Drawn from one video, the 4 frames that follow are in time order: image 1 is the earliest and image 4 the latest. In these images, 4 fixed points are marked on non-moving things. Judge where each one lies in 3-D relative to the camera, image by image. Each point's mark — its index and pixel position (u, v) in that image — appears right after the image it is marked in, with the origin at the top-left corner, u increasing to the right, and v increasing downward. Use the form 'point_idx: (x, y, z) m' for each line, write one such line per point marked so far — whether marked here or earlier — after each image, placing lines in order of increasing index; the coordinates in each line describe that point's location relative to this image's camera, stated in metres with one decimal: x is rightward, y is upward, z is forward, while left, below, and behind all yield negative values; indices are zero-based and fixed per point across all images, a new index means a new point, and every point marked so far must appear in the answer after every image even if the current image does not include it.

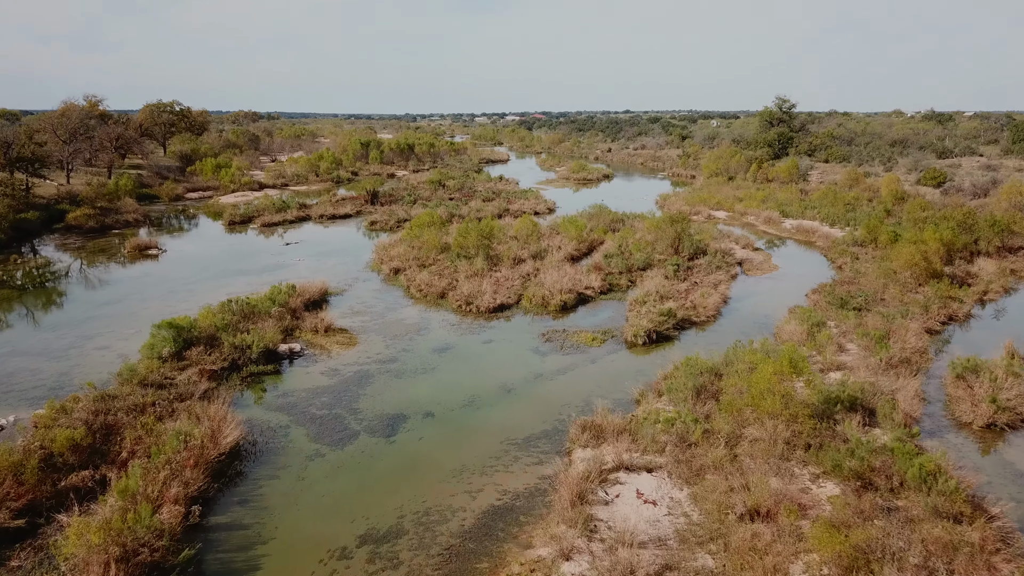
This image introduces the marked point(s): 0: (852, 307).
0: (+7.4, -0.4, +17.7) m
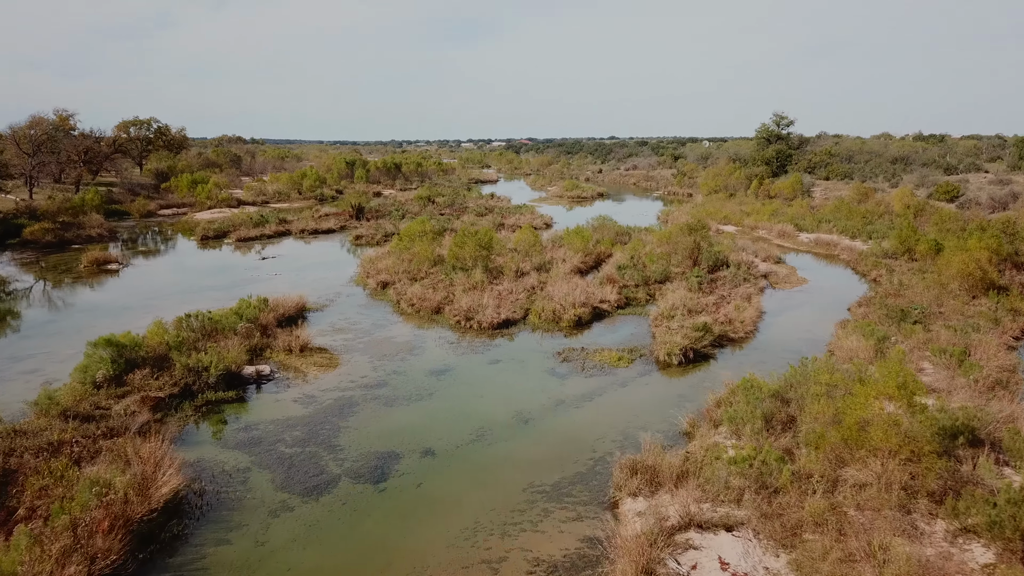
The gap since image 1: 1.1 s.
0: (+7.5, -0.6, +15.3) m
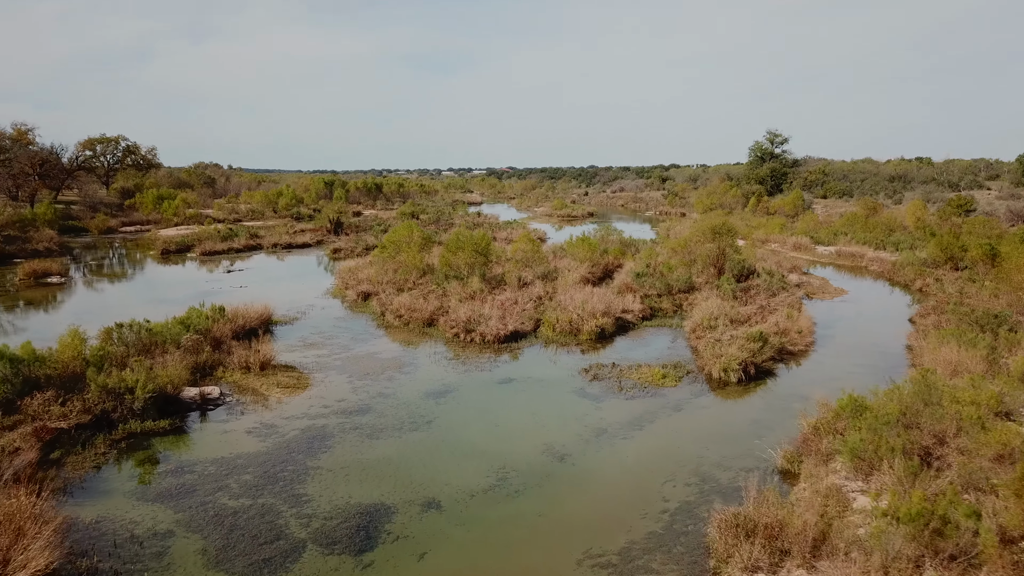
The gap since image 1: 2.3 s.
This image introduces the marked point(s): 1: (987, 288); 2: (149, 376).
0: (+7.7, -0.6, +12.8) m
1: (+9.7, 0.0, +16.8) m
2: (-4.2, -1.0, +9.4) m
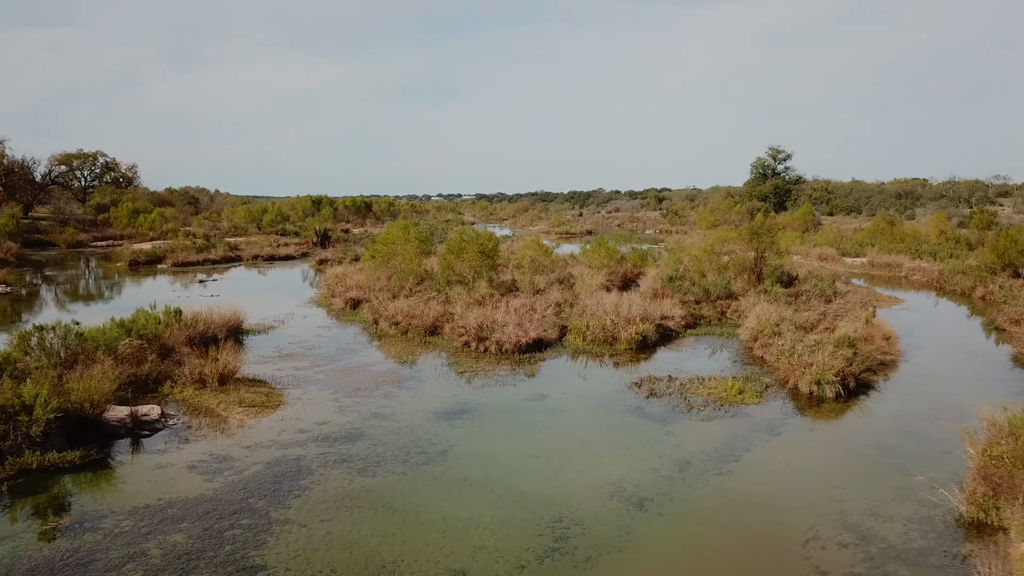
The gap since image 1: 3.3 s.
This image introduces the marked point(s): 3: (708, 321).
0: (+8.0, -0.6, +10.5) m
1: (+10.0, -0.1, +14.5) m
2: (-3.8, -0.9, +6.9) m
3: (+3.2, -0.5, +13.4) m
